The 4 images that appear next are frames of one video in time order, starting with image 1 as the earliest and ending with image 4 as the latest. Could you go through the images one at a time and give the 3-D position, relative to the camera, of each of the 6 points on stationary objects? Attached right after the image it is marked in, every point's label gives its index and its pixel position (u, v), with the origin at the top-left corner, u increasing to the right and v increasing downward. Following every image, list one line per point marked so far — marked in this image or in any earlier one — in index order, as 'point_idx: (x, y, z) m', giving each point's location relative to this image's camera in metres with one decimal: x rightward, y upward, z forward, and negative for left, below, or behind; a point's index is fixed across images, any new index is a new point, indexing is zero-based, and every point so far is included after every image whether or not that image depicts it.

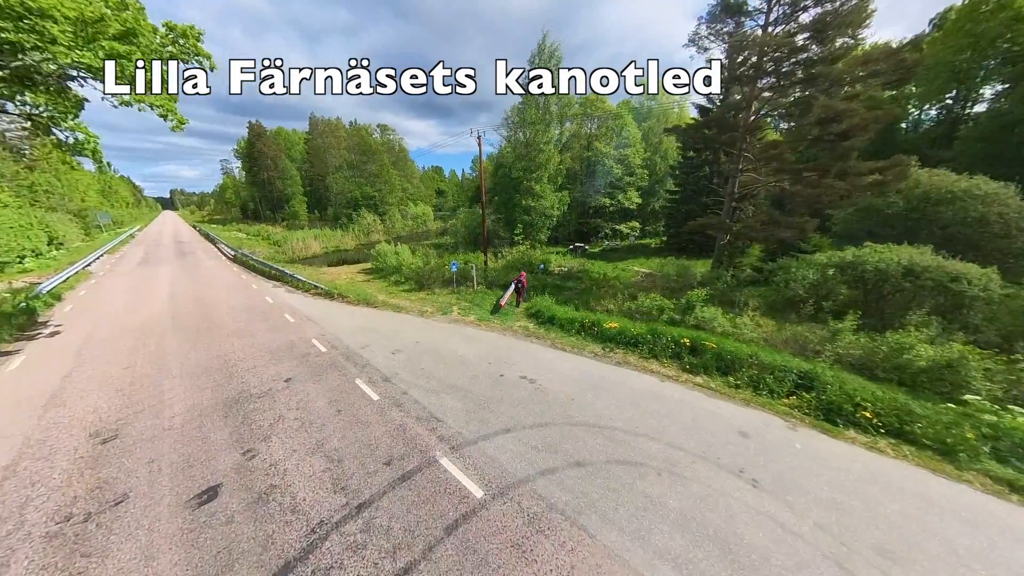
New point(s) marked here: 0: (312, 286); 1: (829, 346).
0: (-8.3, +0.1, +12.0) m
1: (+9.3, -1.7, +8.5) m
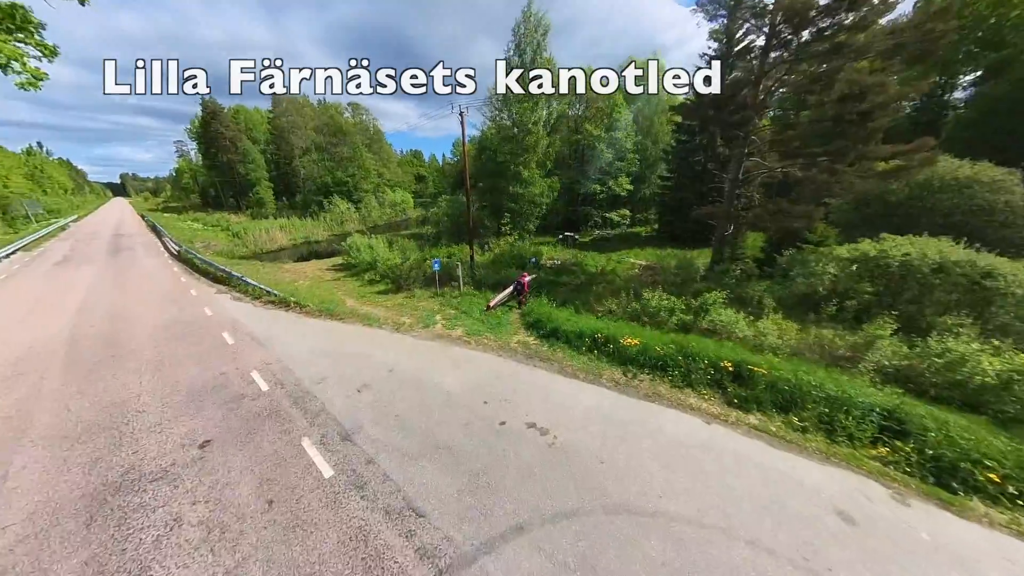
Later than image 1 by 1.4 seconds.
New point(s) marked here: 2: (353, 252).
0: (-8.6, -0.2, +10.0) m
1: (+9.2, -1.8, +7.5) m
2: (-9.2, +2.1, +16.8) m
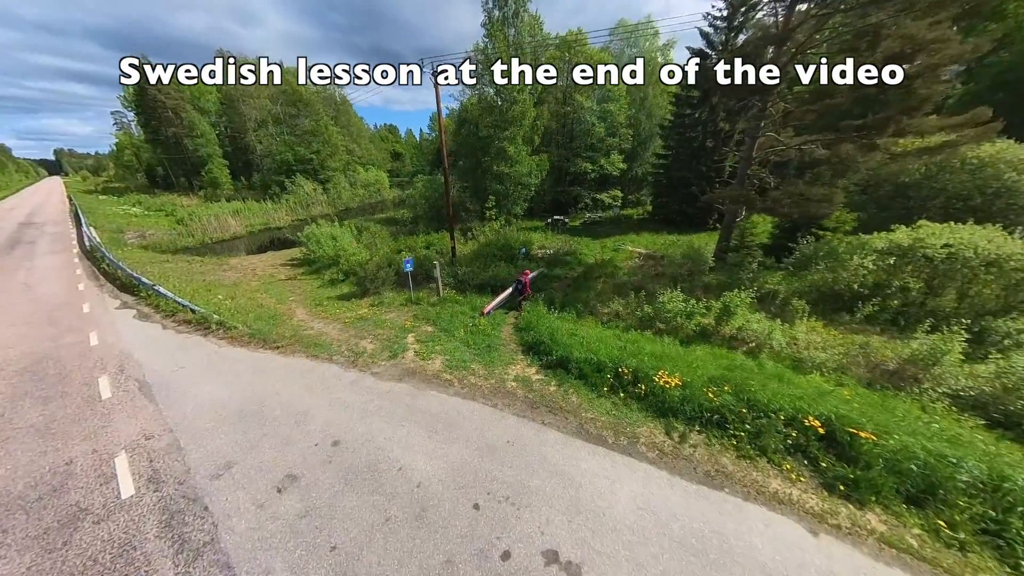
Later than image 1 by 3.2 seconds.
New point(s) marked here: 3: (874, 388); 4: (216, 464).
0: (-8.8, -0.5, +7.7) m
1: (+9.1, -1.9, +6.3) m
2: (-9.8, +2.2, +14.3) m
3: (+7.8, -2.2, +6.3) m
4: (-3.8, -2.3, +3.8) m
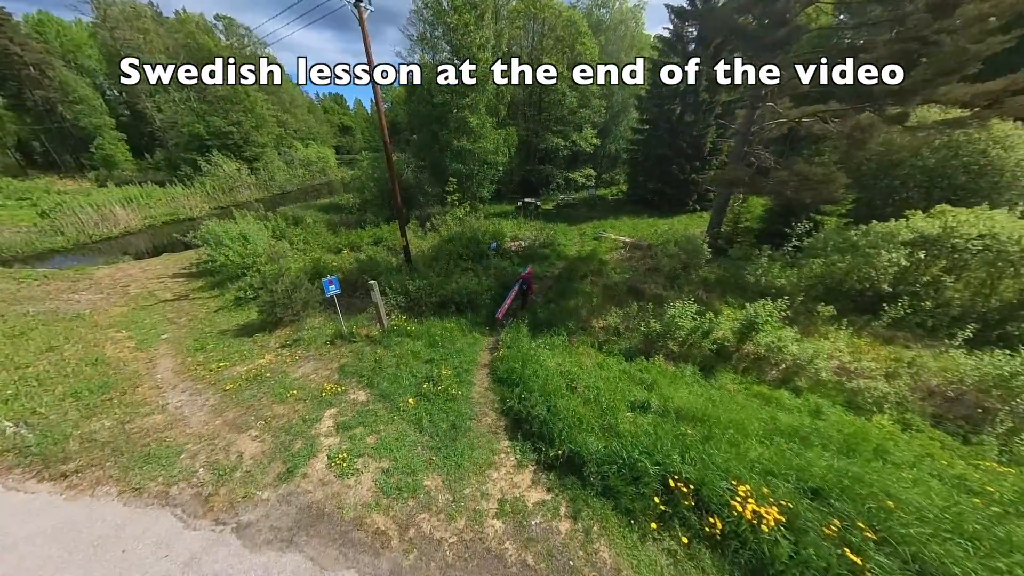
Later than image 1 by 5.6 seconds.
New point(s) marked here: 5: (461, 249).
0: (-9.2, -1.5, +4.5) m
1: (+8.7, -2.1, +5.0) m
2: (-11.0, +1.5, +10.7) m
3: (+7.5, -2.5, +5.0) m
4: (-3.8, -3.3, +1.3) m
5: (-2.0, +1.6, +11.8) m
